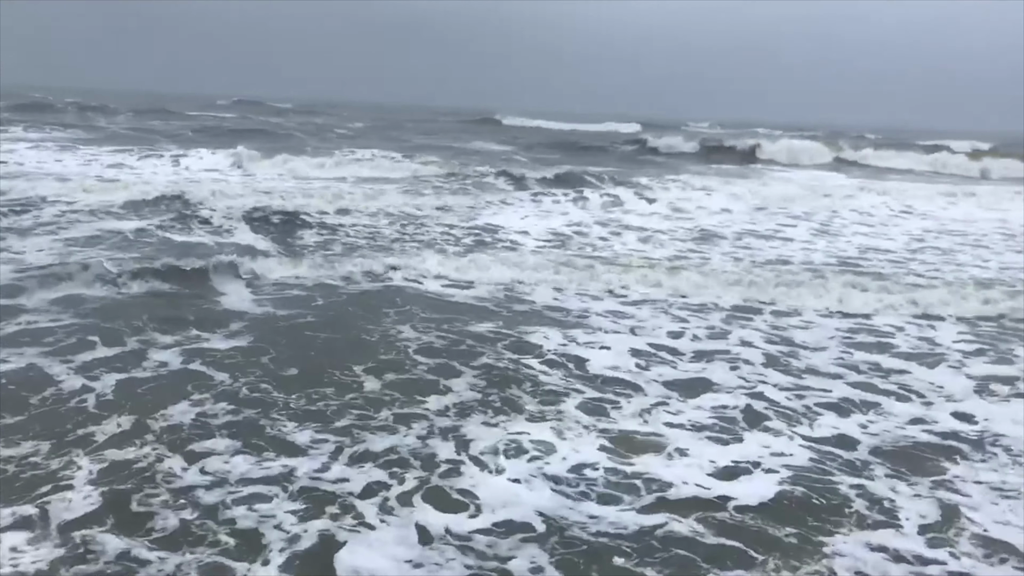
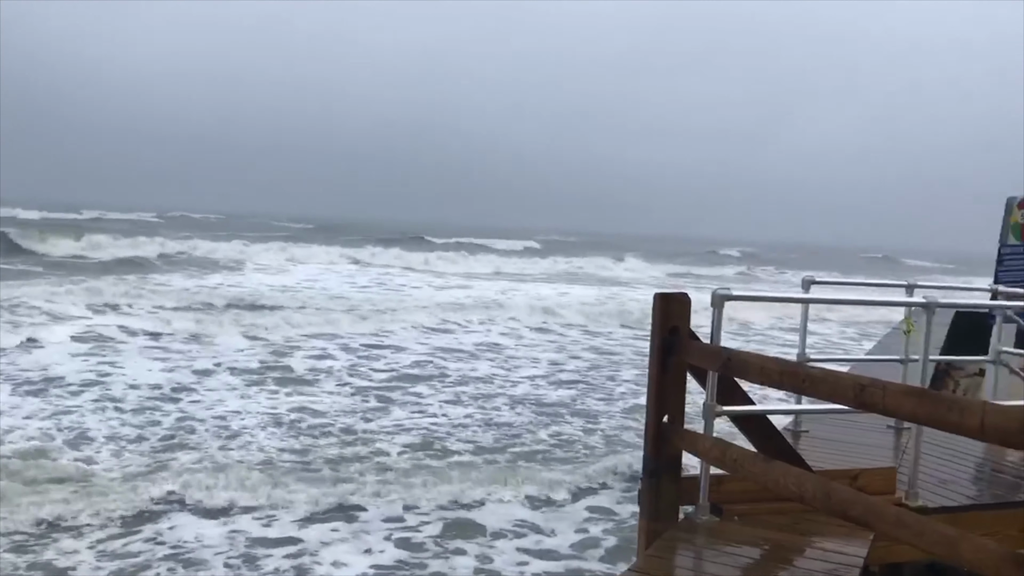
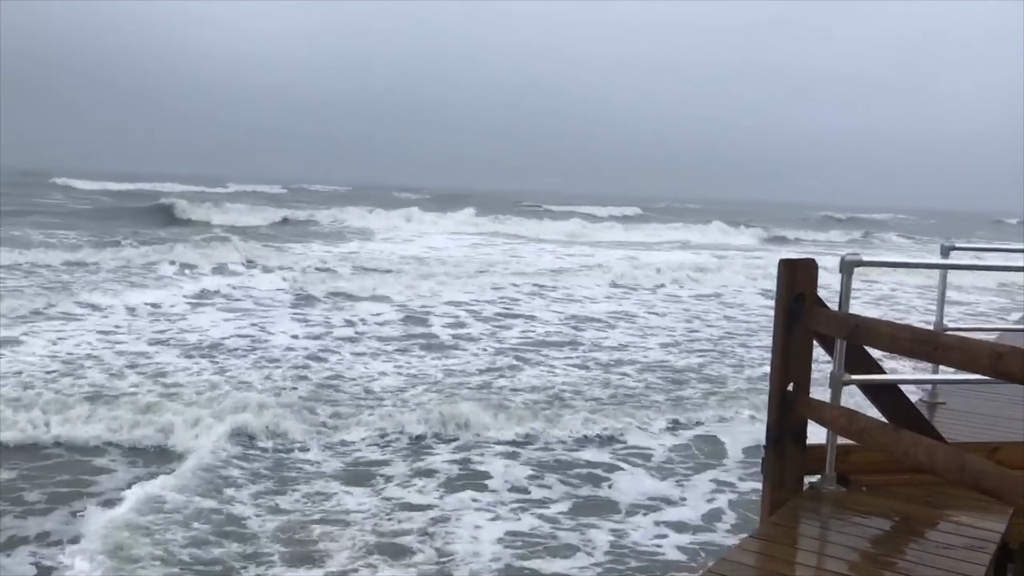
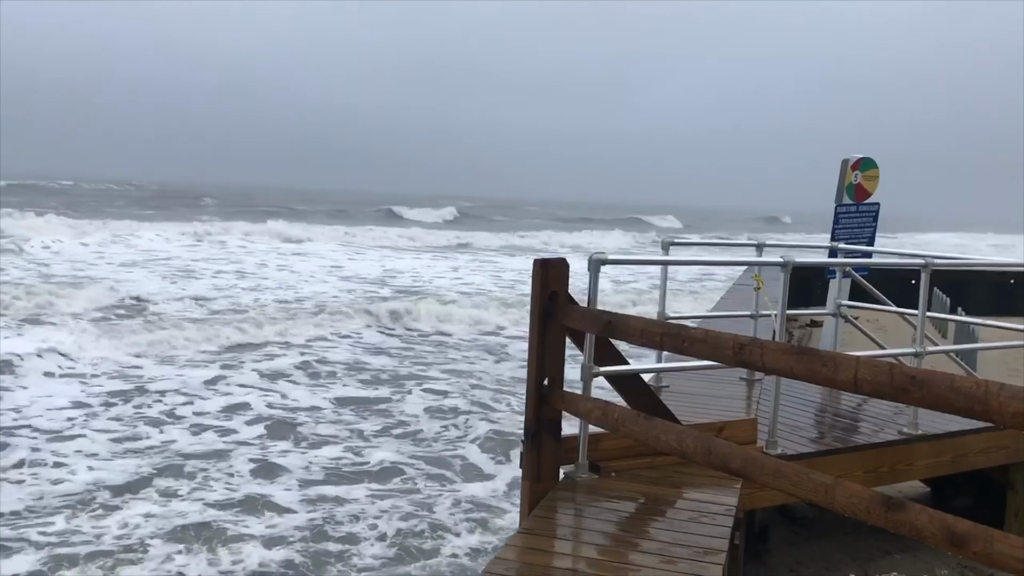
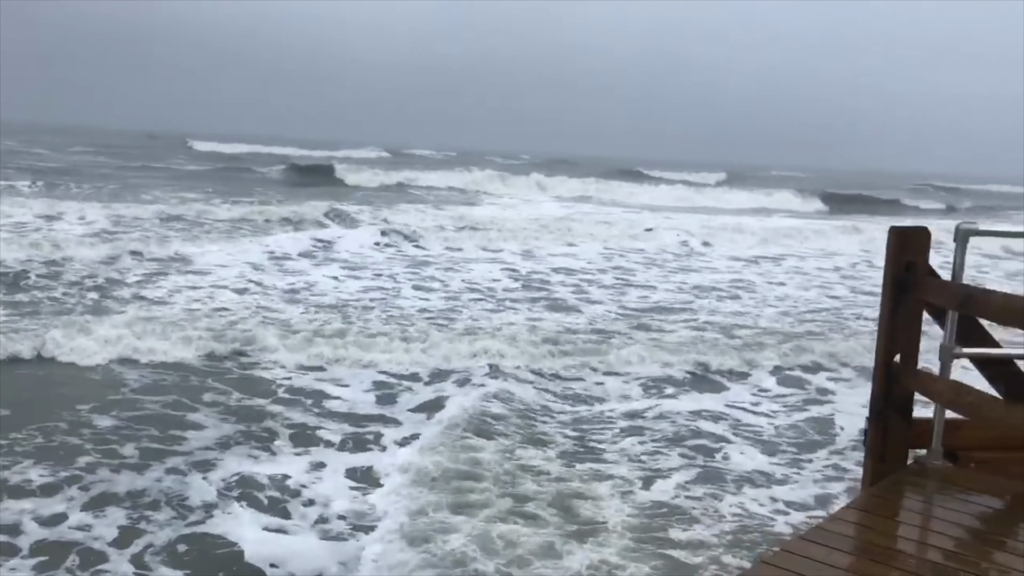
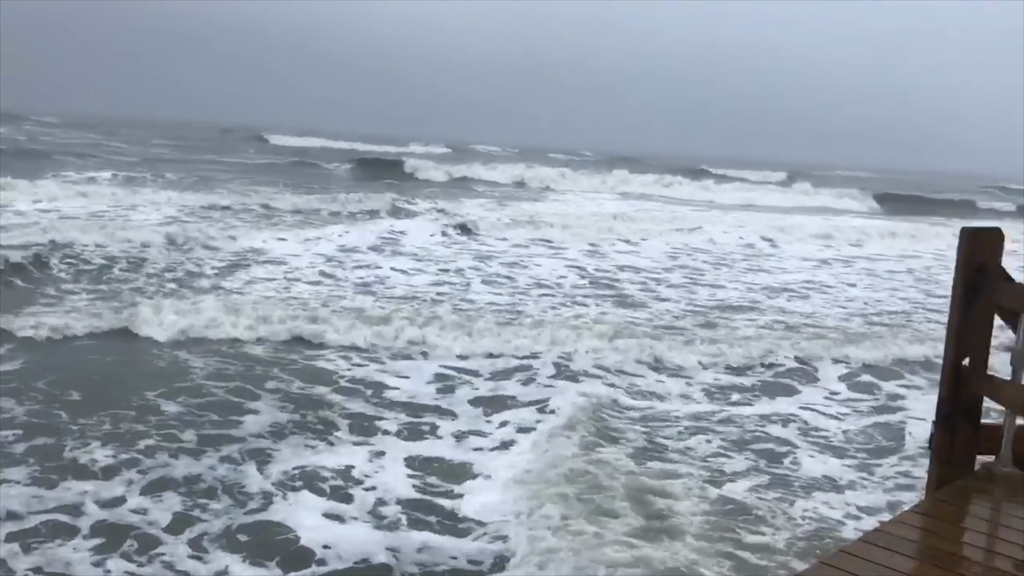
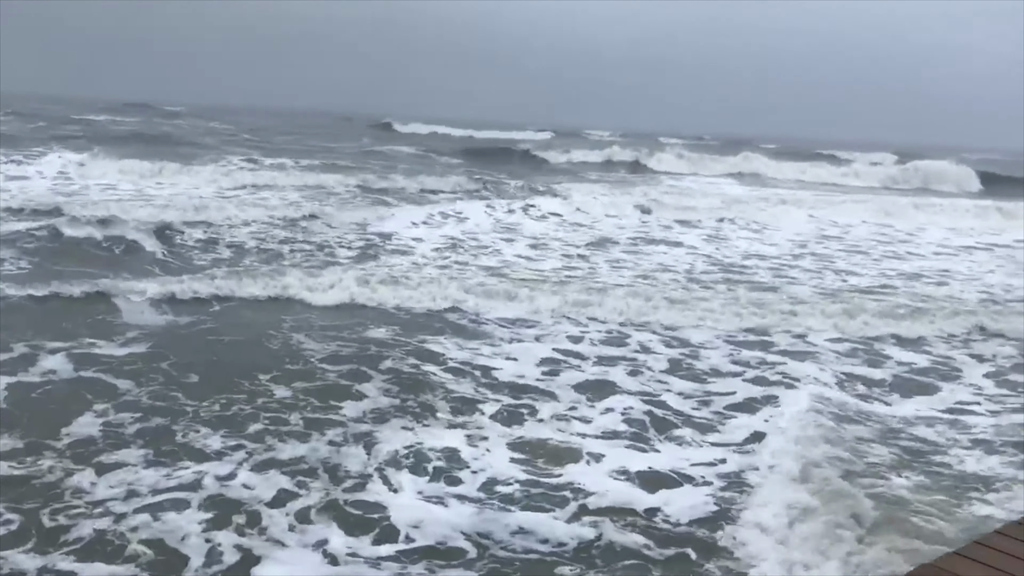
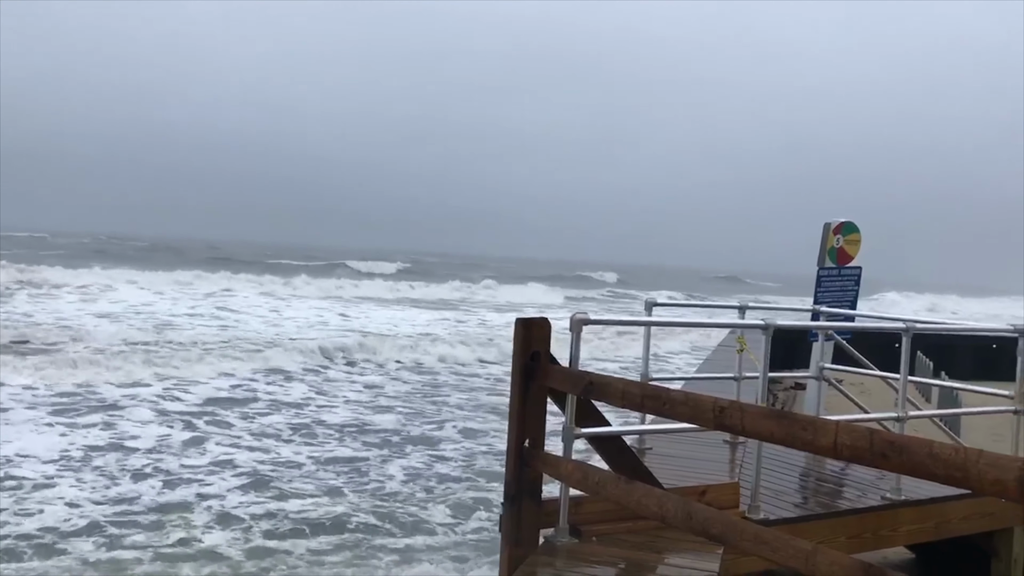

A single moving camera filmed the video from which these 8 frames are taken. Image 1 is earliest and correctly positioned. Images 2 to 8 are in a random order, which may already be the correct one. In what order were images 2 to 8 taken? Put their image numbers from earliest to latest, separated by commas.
7, 6, 5, 3, 2, 8, 4
